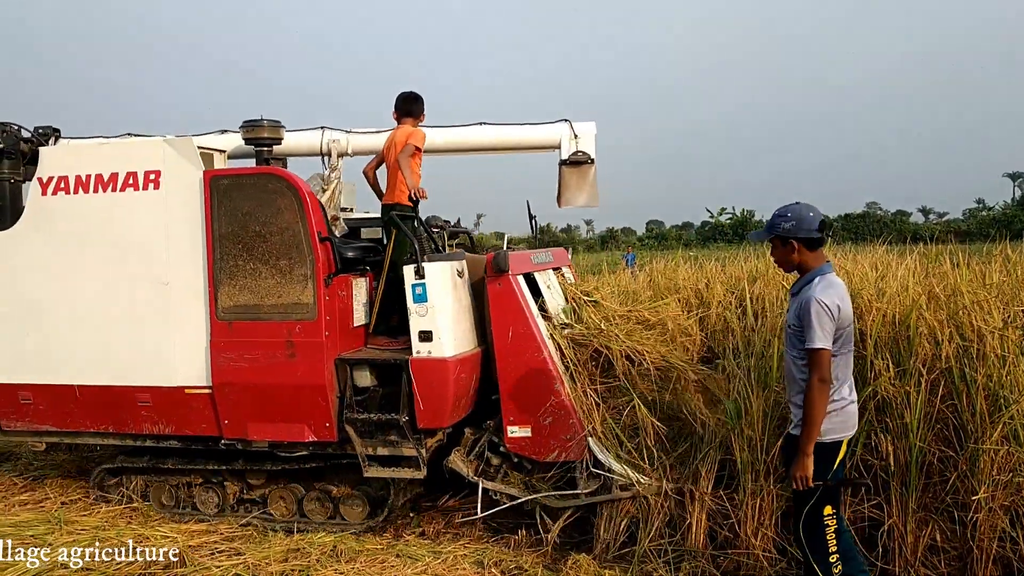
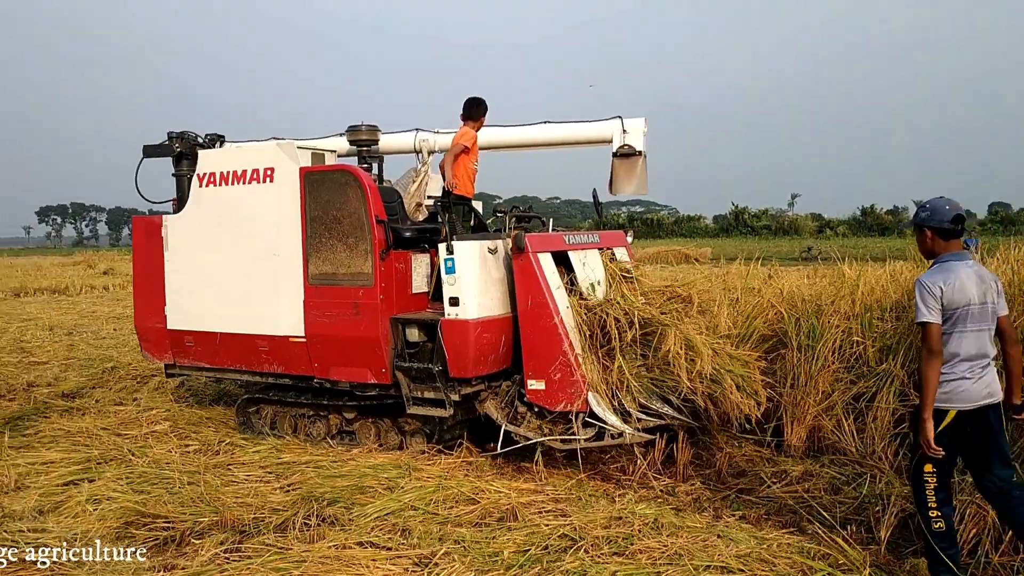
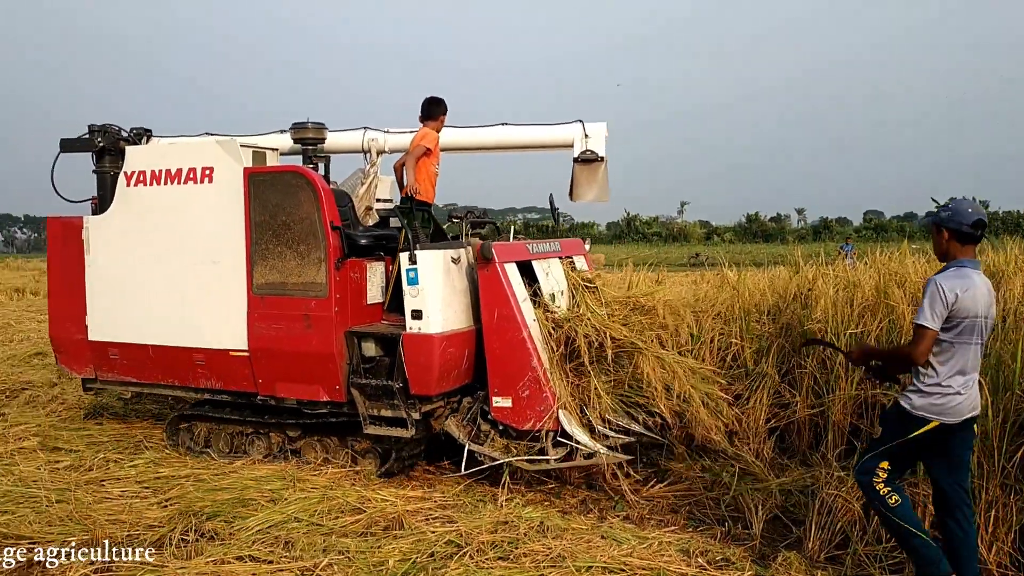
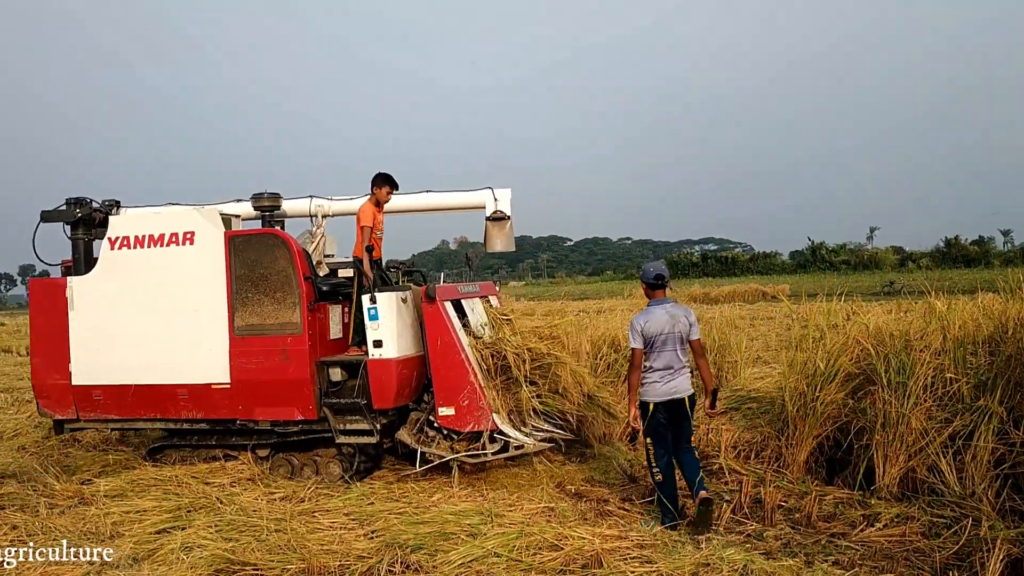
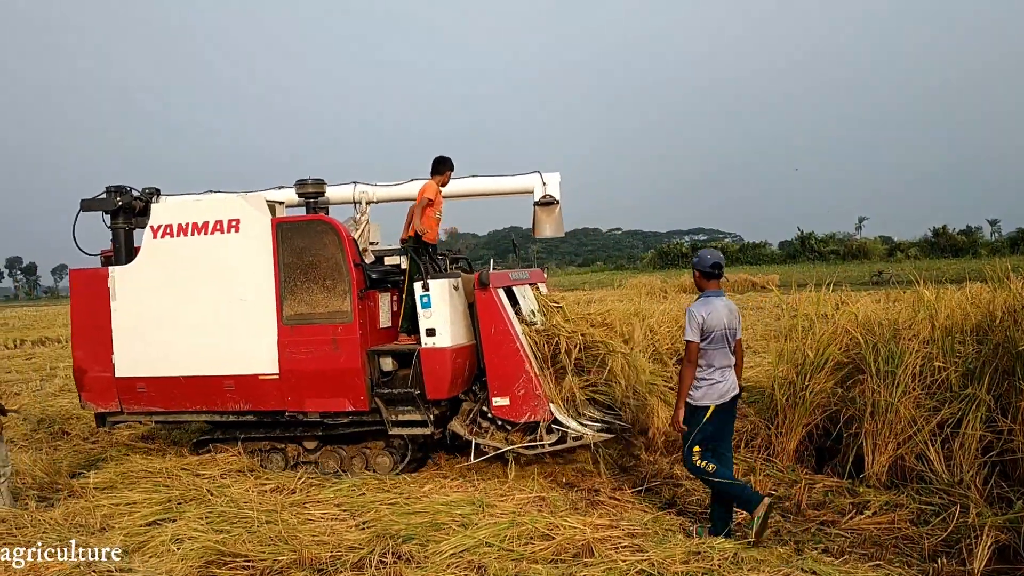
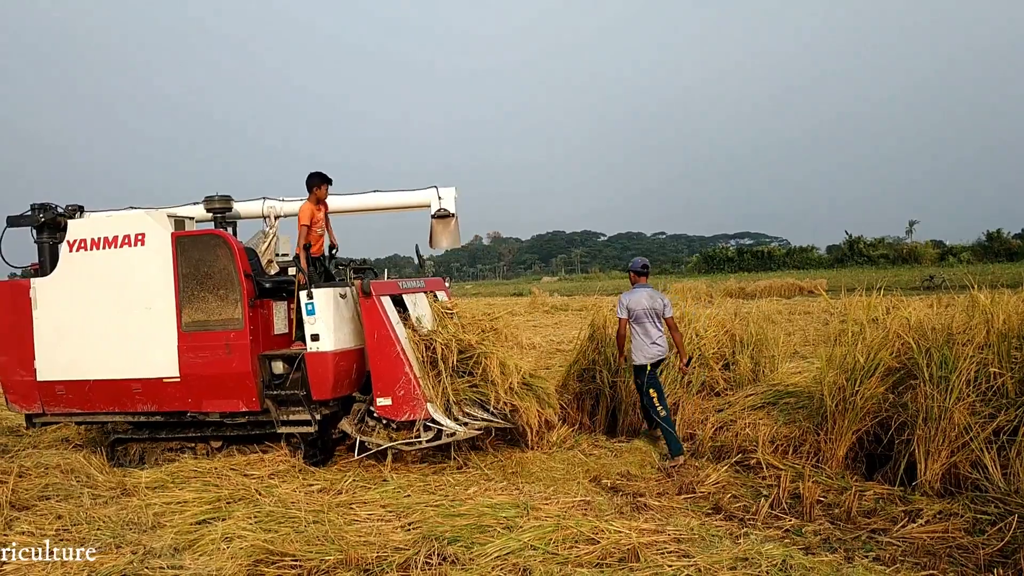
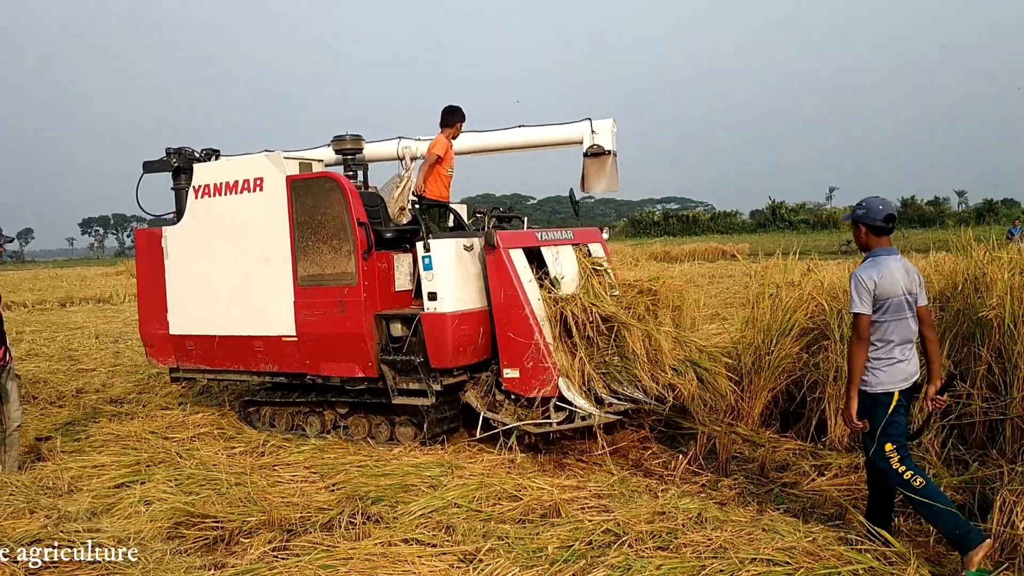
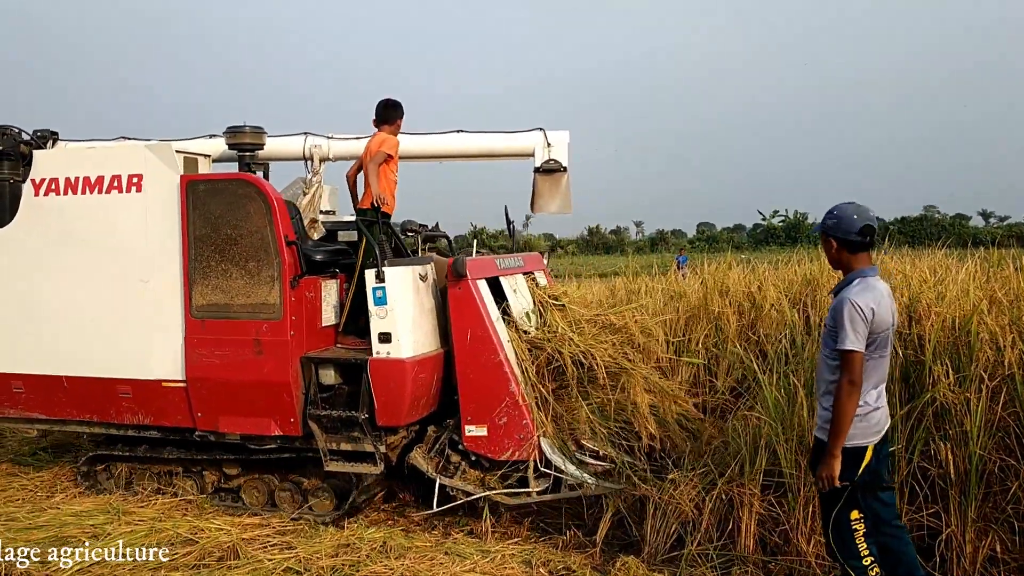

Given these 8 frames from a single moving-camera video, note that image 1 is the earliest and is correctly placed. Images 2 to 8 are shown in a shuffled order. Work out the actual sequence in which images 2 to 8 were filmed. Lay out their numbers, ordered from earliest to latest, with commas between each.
8, 3, 2, 7, 5, 4, 6
